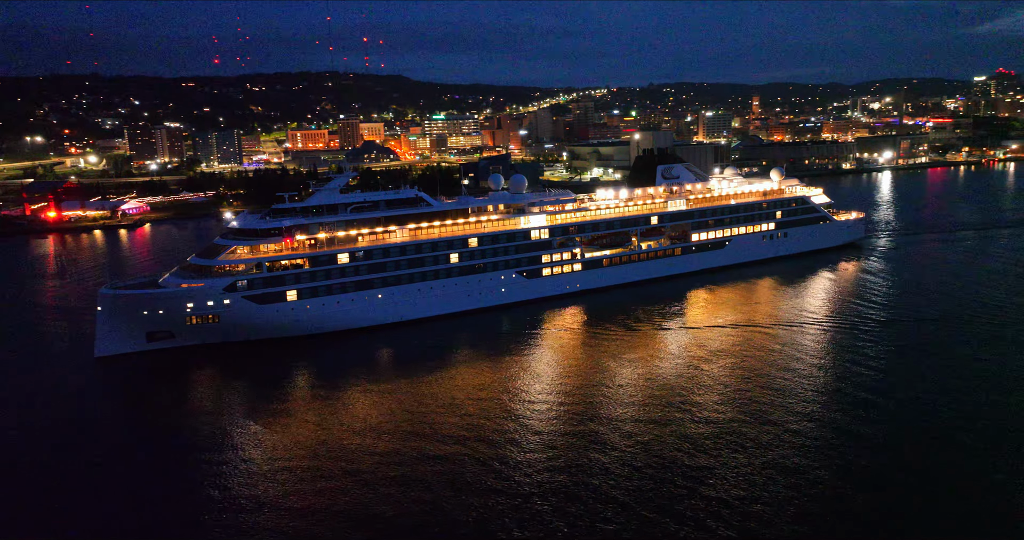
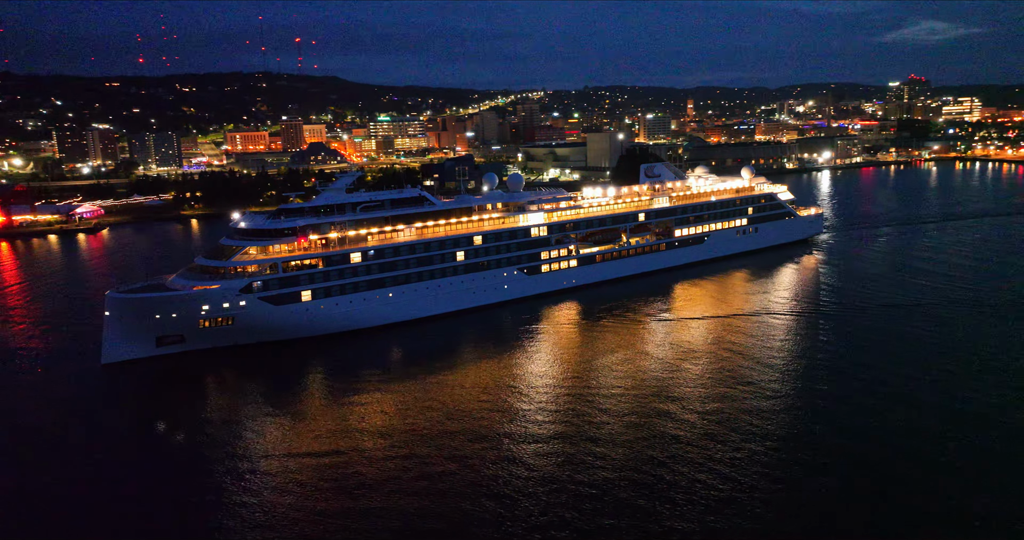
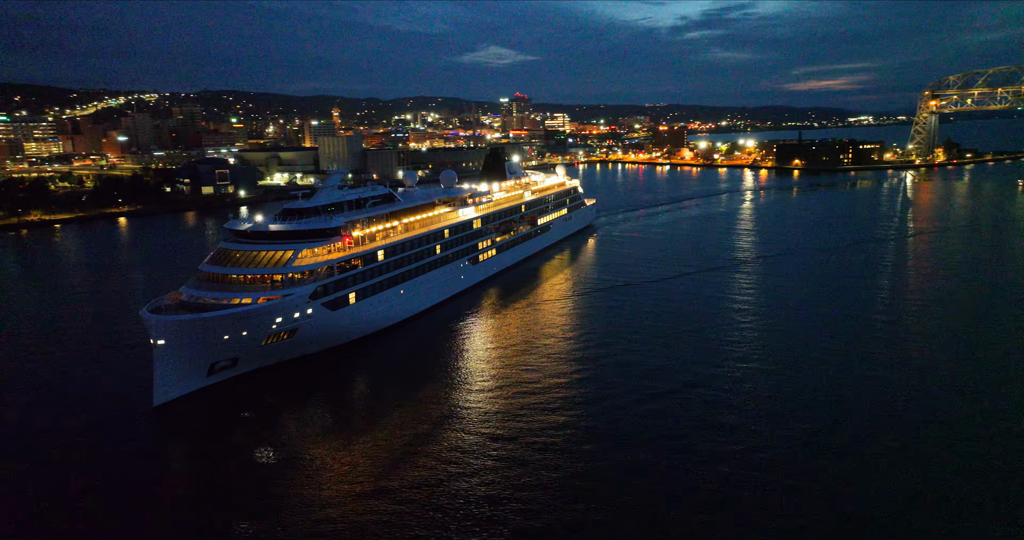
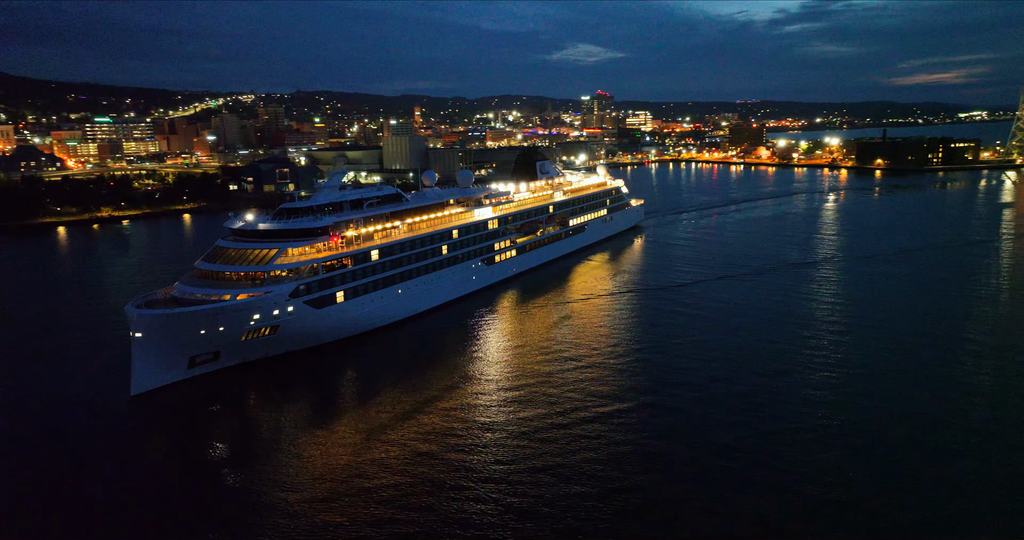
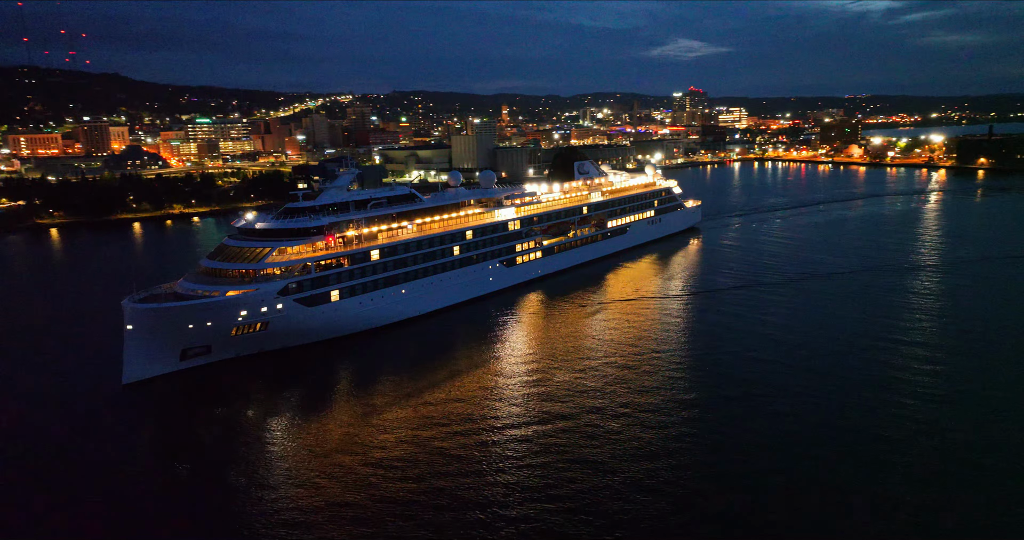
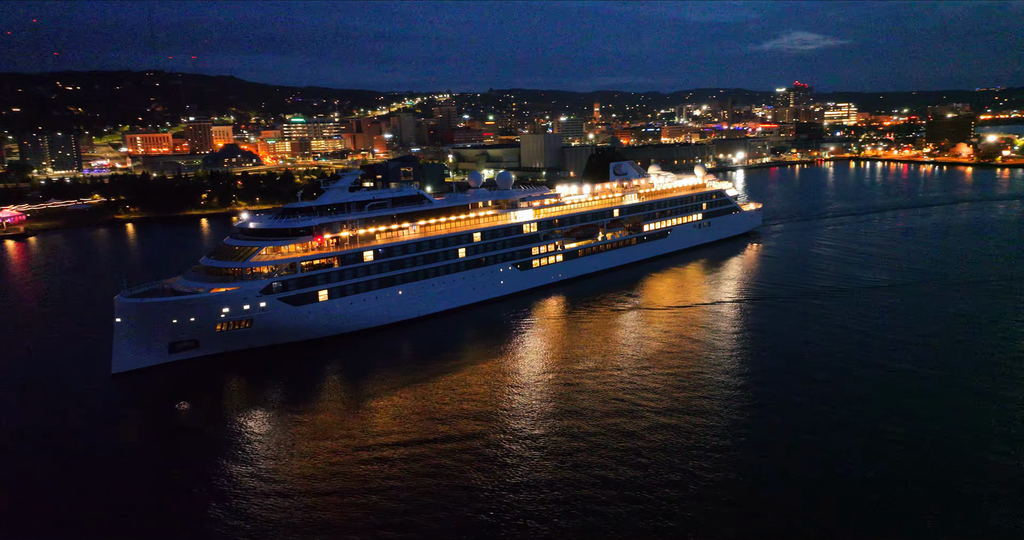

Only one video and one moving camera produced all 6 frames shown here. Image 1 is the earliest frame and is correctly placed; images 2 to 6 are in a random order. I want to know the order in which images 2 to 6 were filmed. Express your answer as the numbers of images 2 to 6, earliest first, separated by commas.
2, 6, 5, 4, 3
